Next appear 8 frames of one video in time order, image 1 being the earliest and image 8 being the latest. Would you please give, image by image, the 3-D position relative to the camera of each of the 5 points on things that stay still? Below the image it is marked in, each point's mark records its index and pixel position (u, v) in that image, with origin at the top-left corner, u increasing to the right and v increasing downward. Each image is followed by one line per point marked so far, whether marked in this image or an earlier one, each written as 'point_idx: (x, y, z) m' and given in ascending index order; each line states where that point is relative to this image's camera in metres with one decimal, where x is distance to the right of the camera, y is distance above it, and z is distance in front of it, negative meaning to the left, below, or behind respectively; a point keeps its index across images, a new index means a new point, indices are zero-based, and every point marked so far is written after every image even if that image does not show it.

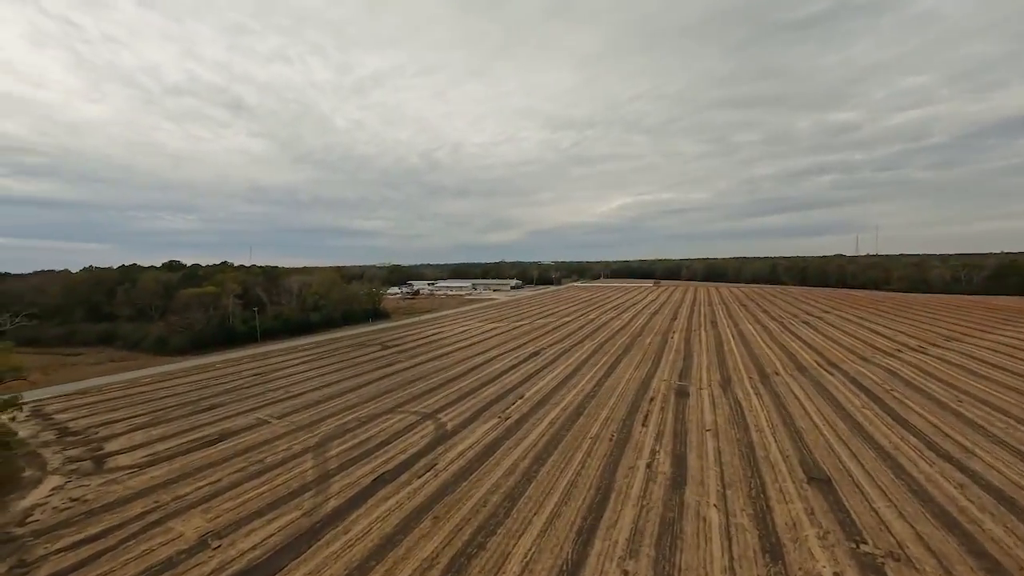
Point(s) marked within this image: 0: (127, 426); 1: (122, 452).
0: (-18.6, -6.7, +17.7) m
1: (-16.0, -6.7, +15.0) m
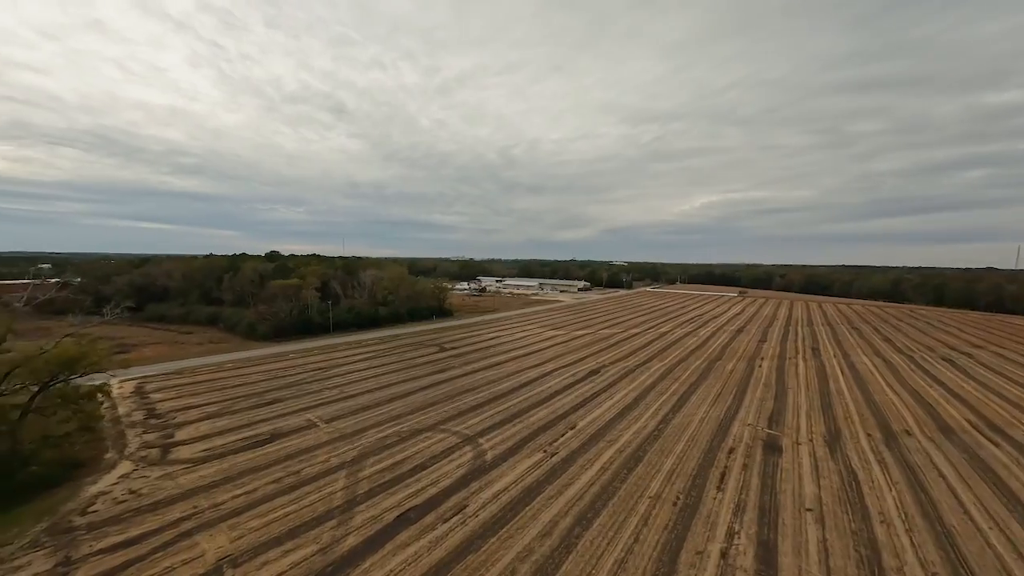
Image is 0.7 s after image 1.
0: (-16.3, -6.5, +19.1) m
1: (-14.3, -6.8, +15.9) m
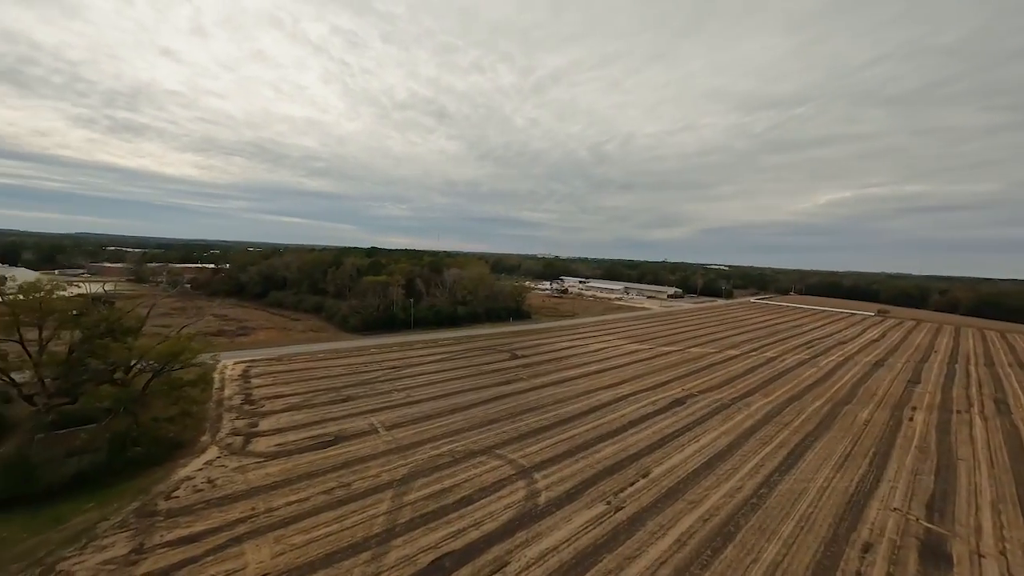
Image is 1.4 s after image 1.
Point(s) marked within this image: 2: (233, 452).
0: (-12.9, -6.6, +20.7) m
1: (-11.7, -6.9, +17.2) m
2: (-11.9, -7.0, +15.6) m
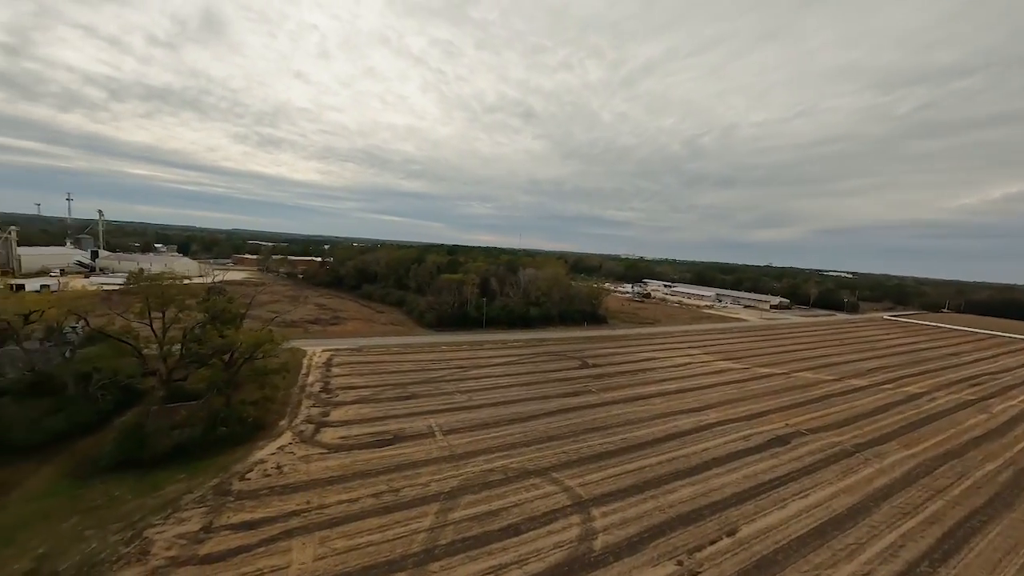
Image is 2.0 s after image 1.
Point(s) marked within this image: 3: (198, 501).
0: (-9.3, -6.4, +21.7) m
1: (-8.9, -6.8, +18.0) m
2: (-9.5, -6.9, +16.5) m
3: (-10.6, -7.2, +12.3) m
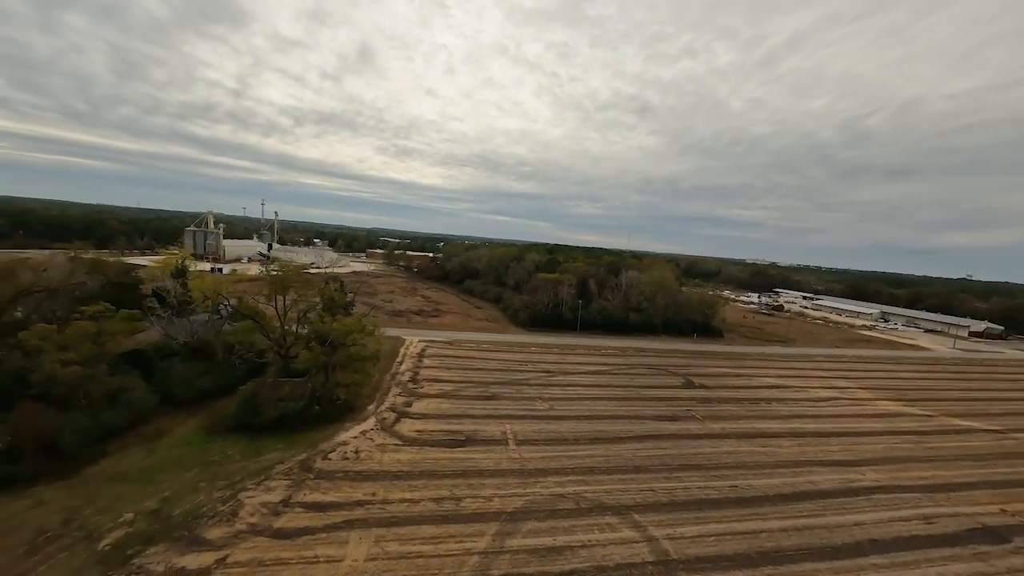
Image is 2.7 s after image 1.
0: (-4.4, -6.1, +22.0) m
1: (-5.0, -6.5, +18.4) m
2: (-6.0, -6.5, +17.1) m
3: (-8.3, -6.7, +13.3) m
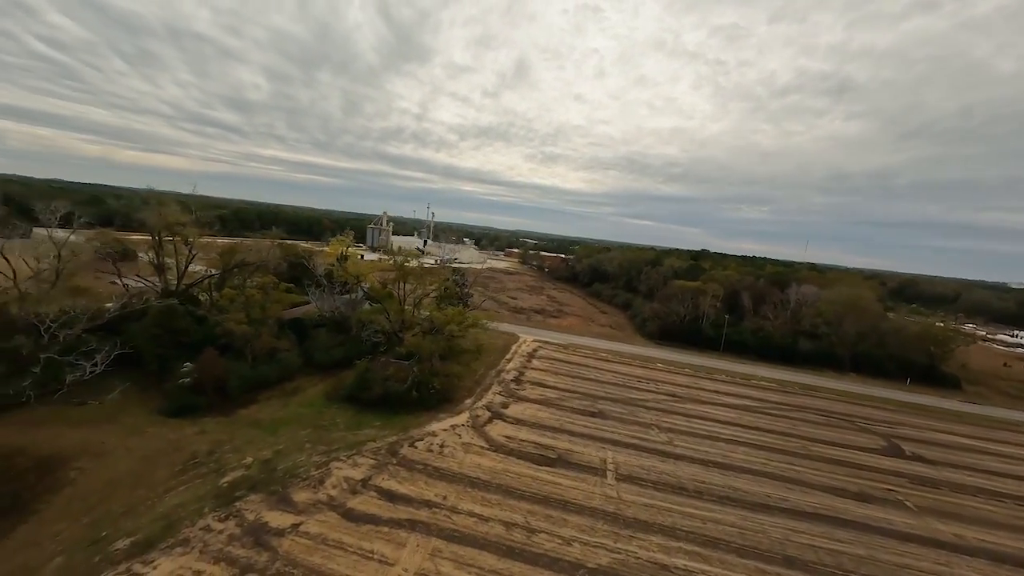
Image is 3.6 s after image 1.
0: (+1.6, -5.9, +20.3) m
1: (-0.3, -6.2, +17.1) m
2: (-1.7, -6.1, +16.3) m
3: (-5.1, -6.1, +13.5) m
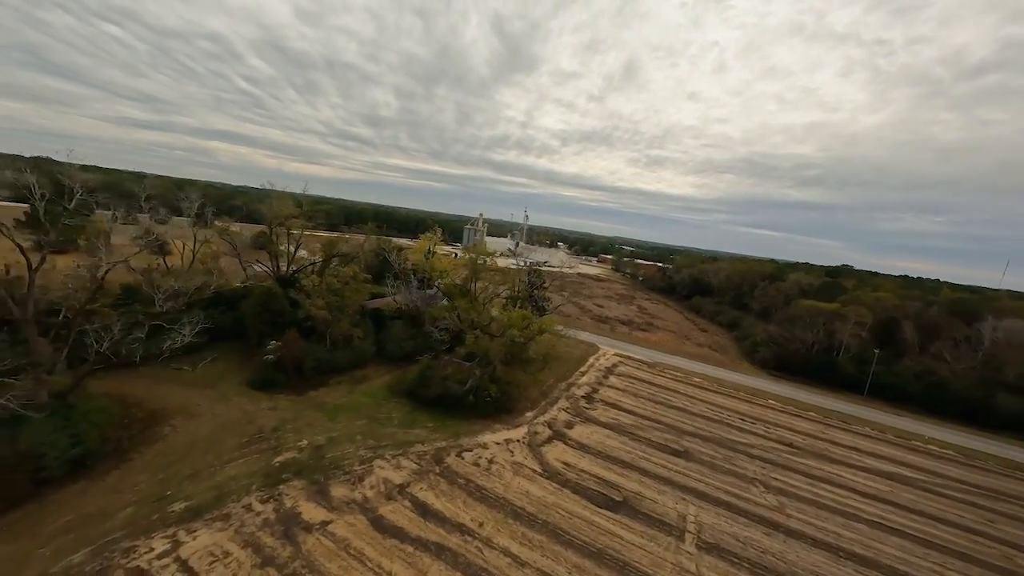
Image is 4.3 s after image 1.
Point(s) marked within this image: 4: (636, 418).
0: (+4.9, -6.3, +17.7) m
1: (+2.3, -6.4, +15.1) m
2: (+0.7, -6.2, +14.6) m
3: (-3.3, -5.9, +12.8) m
4: (+6.0, -6.5, +17.7) m
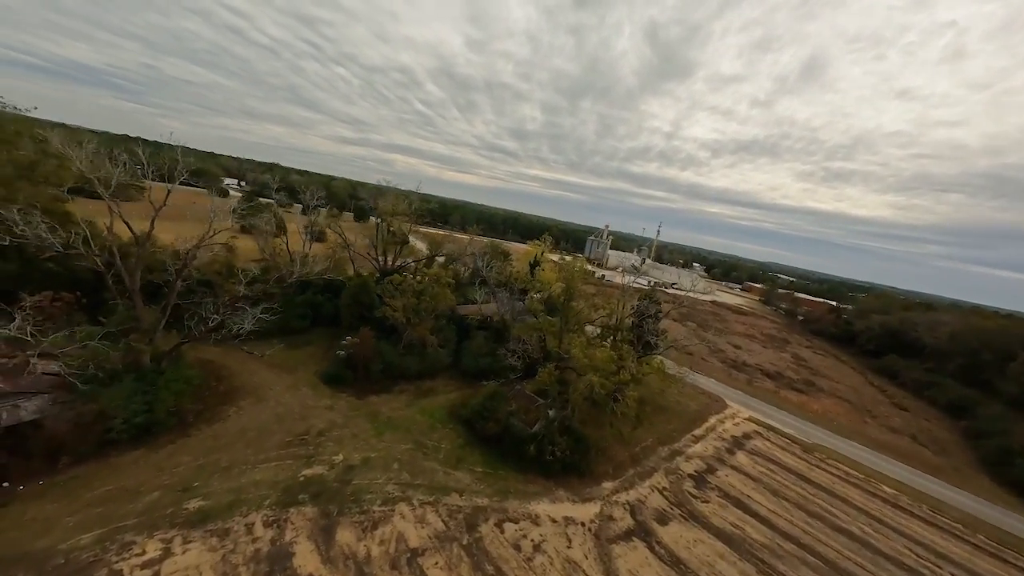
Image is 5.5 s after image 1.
0: (+7.5, -7.9, +12.3) m
1: (+4.1, -7.5, +10.6) m
2: (+2.5, -7.1, +10.6) m
3: (-1.8, -6.3, +10.2) m
4: (+8.4, -8.2, +11.9) m
